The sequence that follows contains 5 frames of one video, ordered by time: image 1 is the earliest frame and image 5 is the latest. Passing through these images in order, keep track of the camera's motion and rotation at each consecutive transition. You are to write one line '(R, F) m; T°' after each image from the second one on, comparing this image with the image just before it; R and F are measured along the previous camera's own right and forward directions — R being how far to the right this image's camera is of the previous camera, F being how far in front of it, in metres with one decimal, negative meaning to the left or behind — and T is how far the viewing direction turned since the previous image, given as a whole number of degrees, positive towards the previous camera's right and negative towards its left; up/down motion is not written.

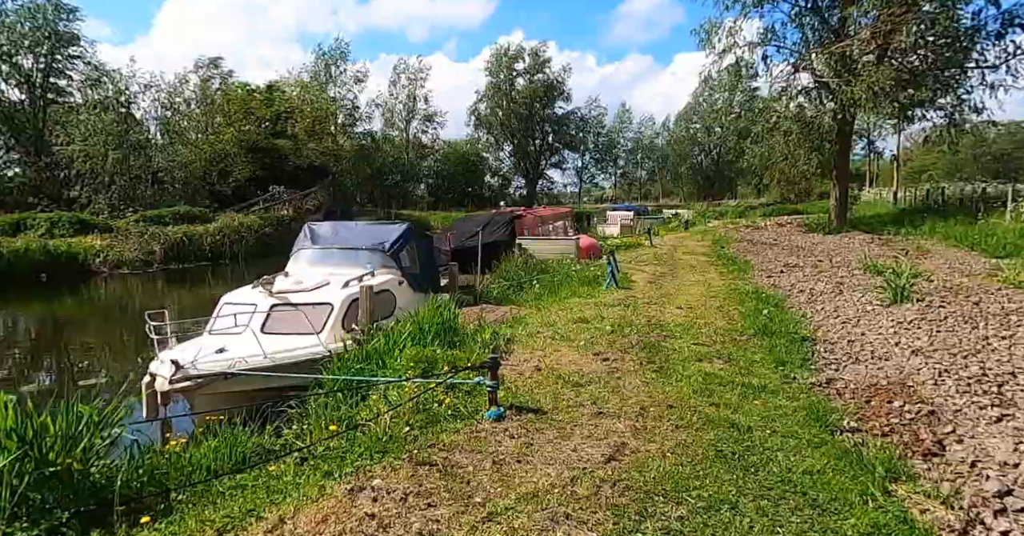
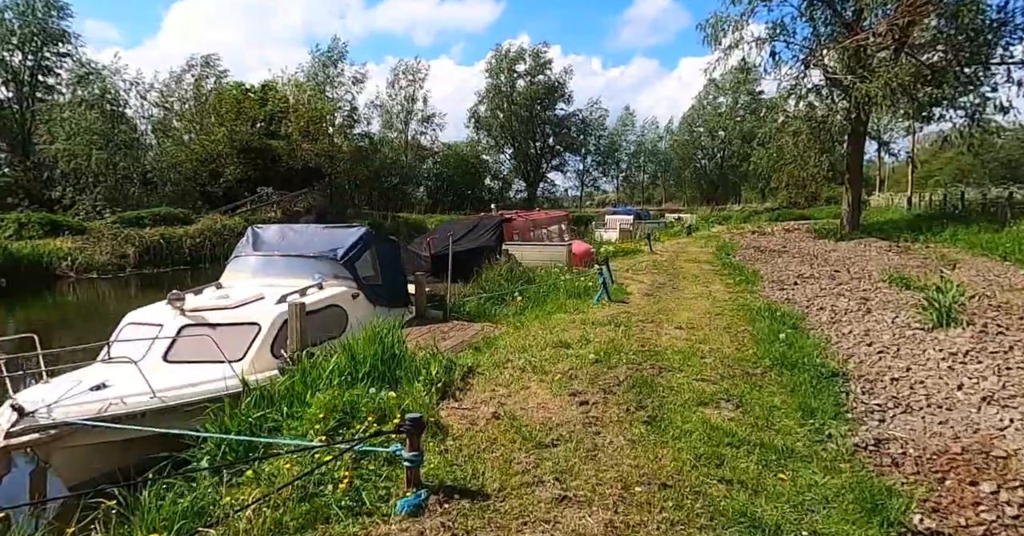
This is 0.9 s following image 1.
(+0.4, +1.4) m; 0°
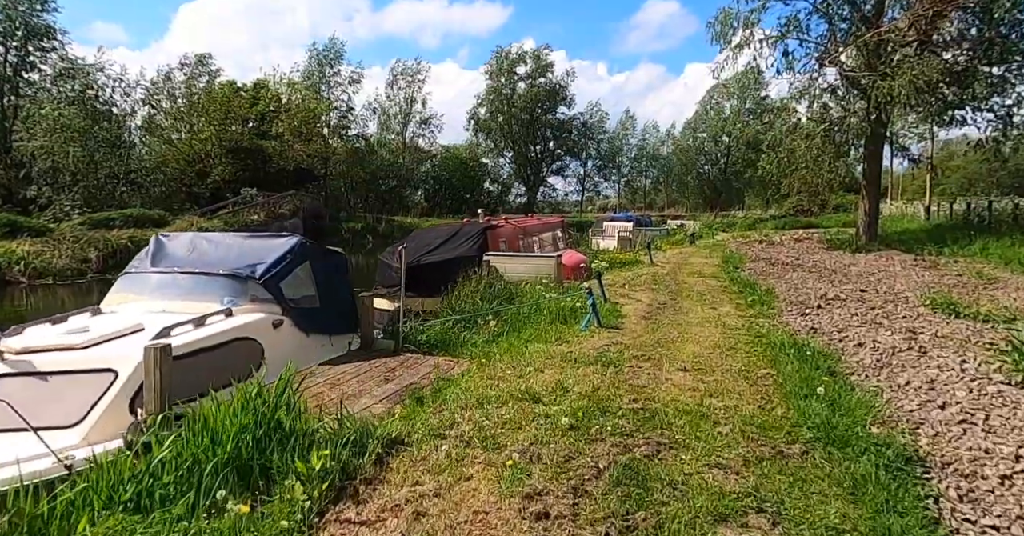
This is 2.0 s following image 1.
(+0.4, +1.7) m; 0°
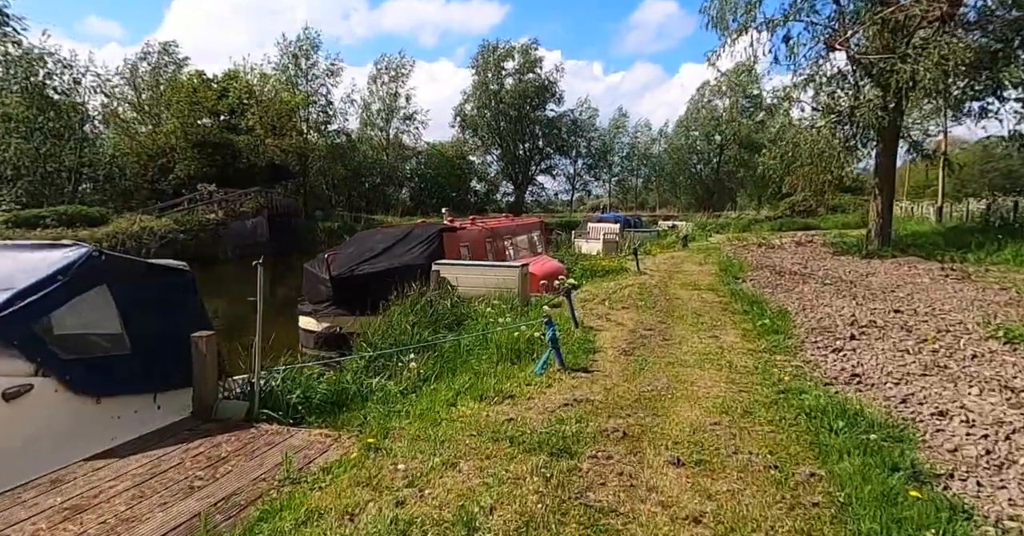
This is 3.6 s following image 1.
(+0.6, +2.5) m; +1°
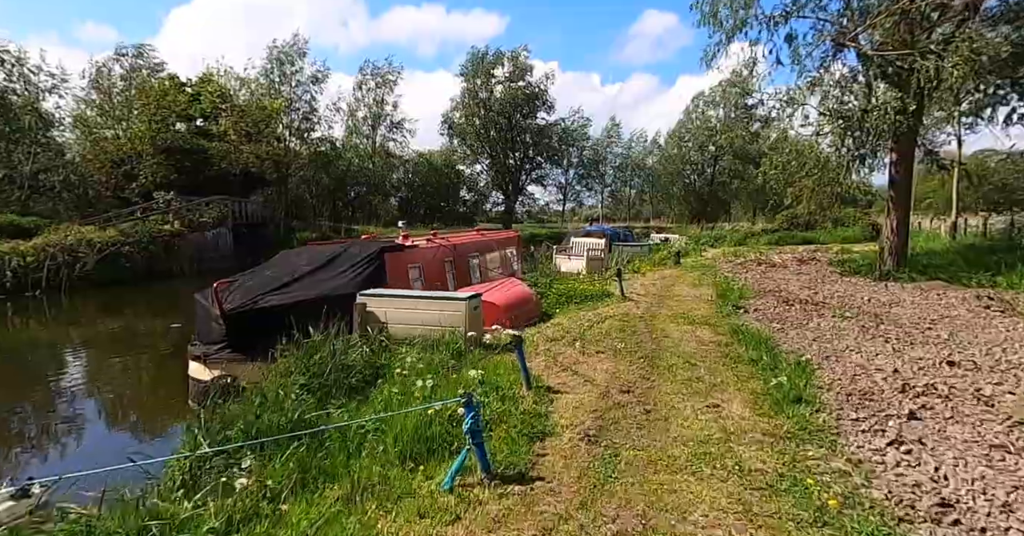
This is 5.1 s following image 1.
(+0.6, +2.4) m; +1°
